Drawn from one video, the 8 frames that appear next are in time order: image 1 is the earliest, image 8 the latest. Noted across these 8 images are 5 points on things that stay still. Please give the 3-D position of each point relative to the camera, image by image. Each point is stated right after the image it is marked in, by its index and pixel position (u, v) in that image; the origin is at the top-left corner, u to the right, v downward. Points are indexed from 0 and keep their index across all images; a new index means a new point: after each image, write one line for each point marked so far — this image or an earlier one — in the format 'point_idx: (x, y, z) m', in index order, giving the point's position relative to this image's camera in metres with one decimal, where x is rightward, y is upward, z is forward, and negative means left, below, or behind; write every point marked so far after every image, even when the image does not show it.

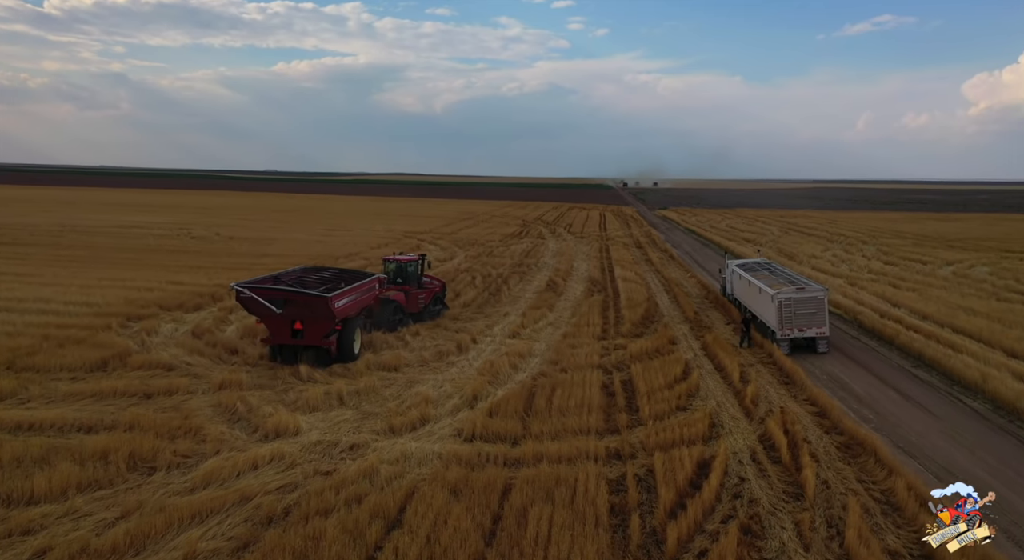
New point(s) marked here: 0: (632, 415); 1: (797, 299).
0: (+2.0, -2.2, +11.6) m
1: (+7.3, -0.4, +18.2) m
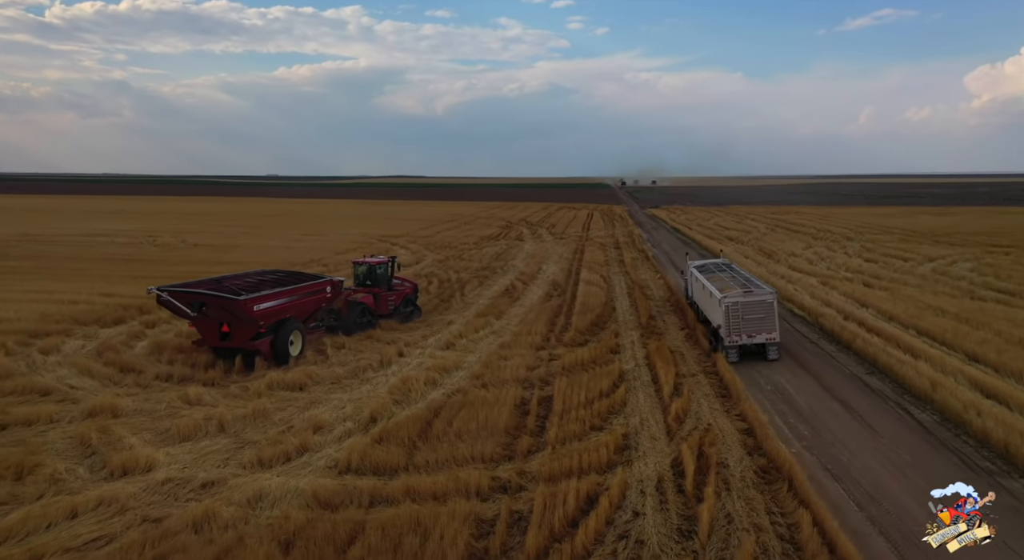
0: (+0.4, -2.4, +10.7) m
1: (+5.7, -0.5, +17.3) m
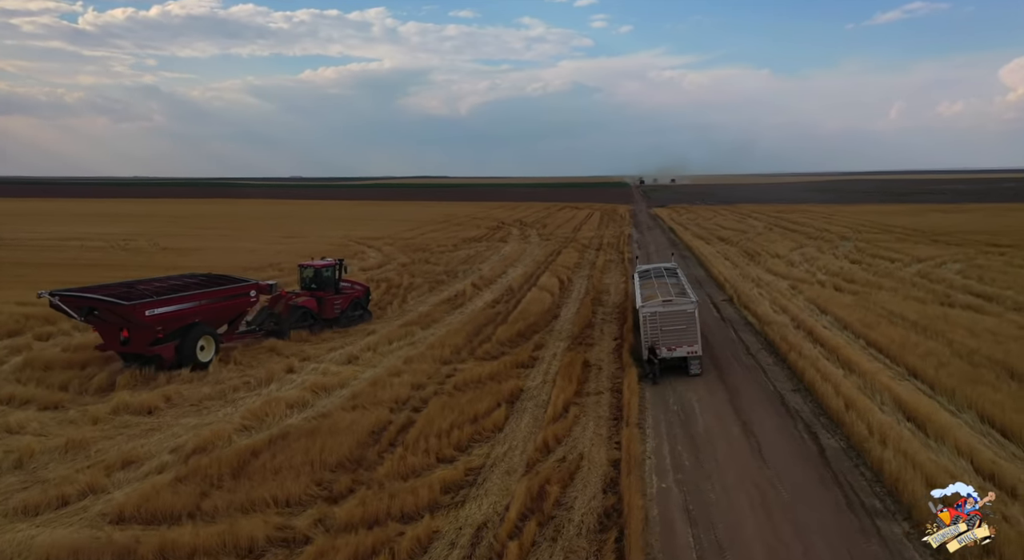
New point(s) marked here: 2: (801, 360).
0: (-1.9, -2.6, +9.6) m
1: (+3.4, -0.7, +16.1) m
2: (+6.9, -1.9, +16.9) m
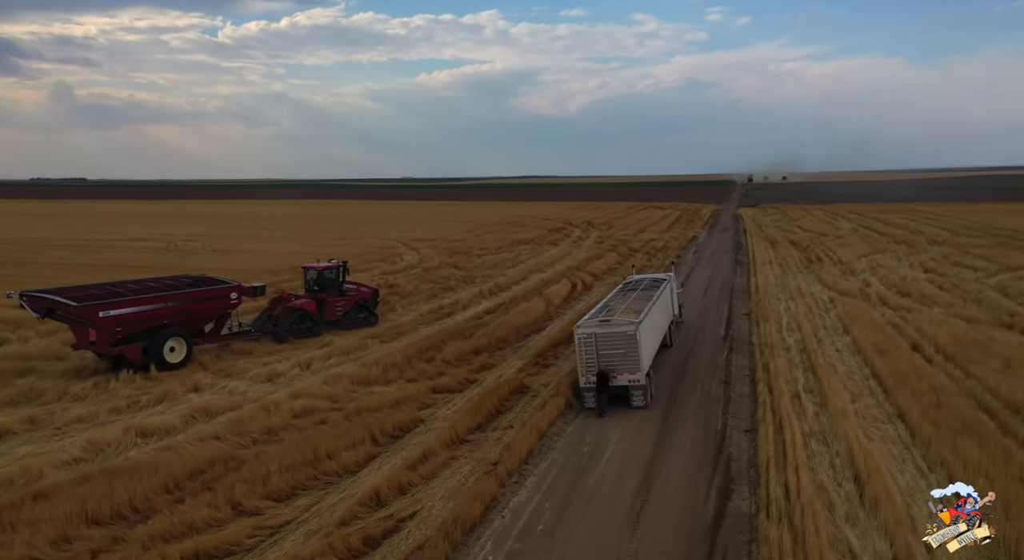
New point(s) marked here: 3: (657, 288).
0: (-4.4, -2.9, +8.3) m
1: (+1.8, -1.1, +14.2) m
2: (+5.3, -2.3, +14.5) m
3: (+4.0, -0.2, +19.2) m
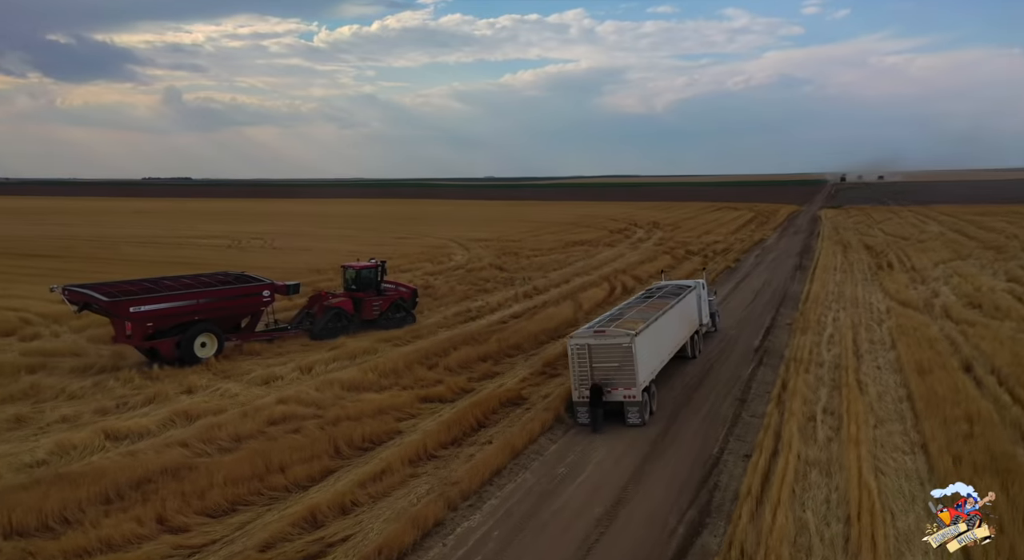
0: (-5.2, -3.0, +8.1) m
1: (+1.6, -1.3, +13.3) m
2: (+5.1, -2.6, +13.3) m
3: (+4.3, -0.4, +18.1) m
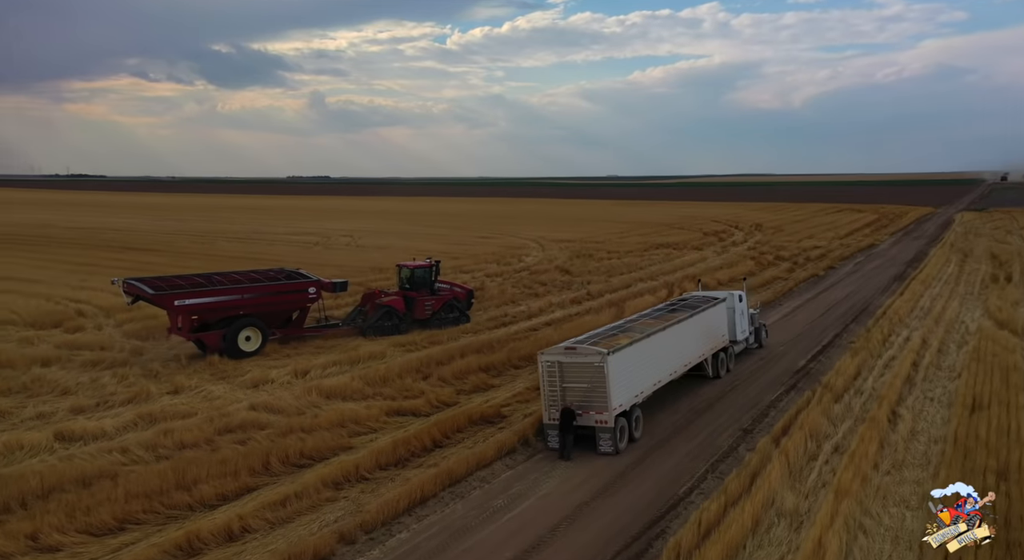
0: (-6.6, -3.0, +8.1) m
1: (+0.9, -1.5, +12.2) m
2: (+4.4, -2.9, +11.6) m
3: (+4.3, -0.7, +16.5) m
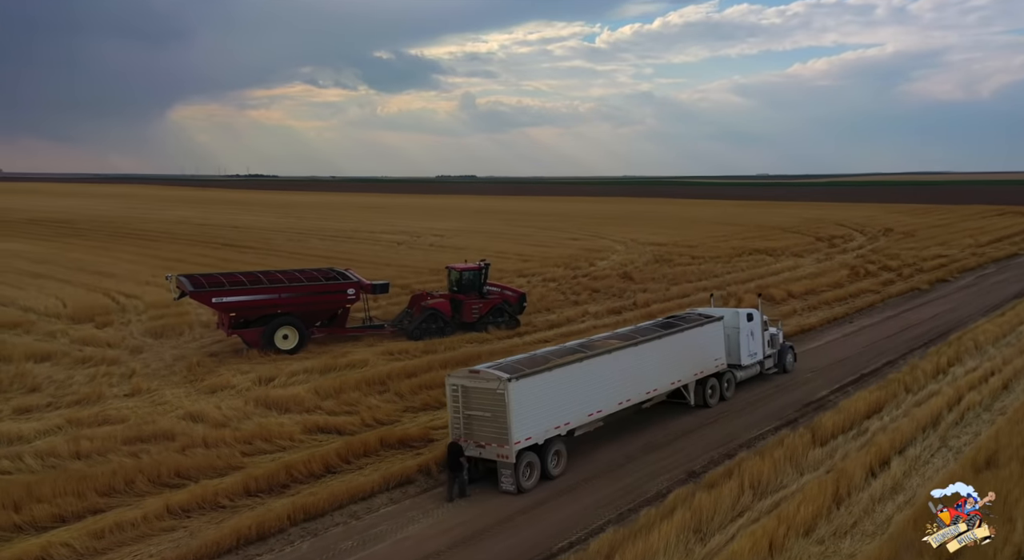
0: (-8.8, -3.1, +8.3) m
1: (-0.7, -1.8, +11.0) m
2: (+2.6, -3.2, +9.9) m
3: (+3.5, -1.1, +14.7) m
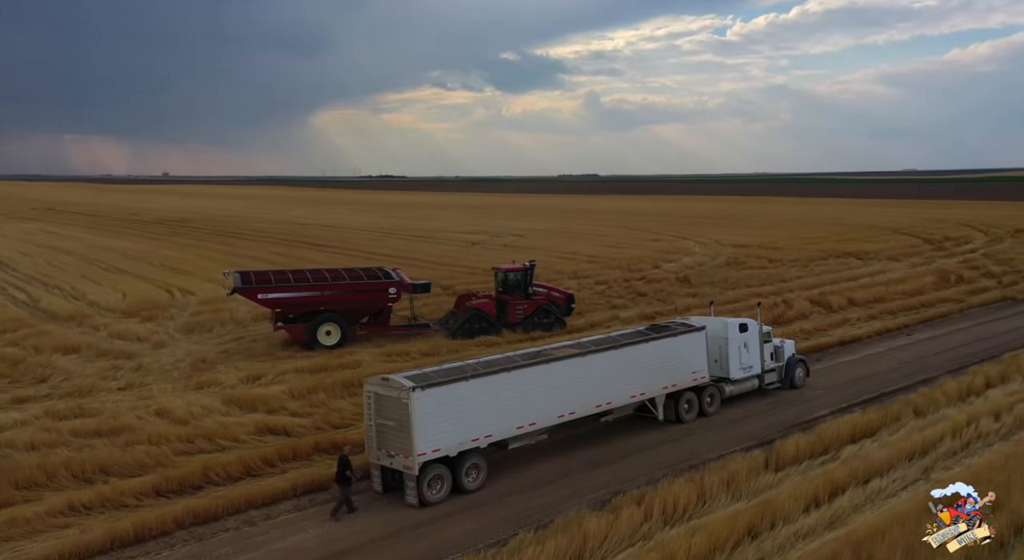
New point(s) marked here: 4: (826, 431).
0: (-10.5, -3.1, +9.4) m
1: (-2.0, -1.9, +10.8) m
2: (+1.0, -3.4, +9.2) m
3: (+2.7, -1.2, +13.8) m
4: (+5.8, -3.0, +12.9) m
